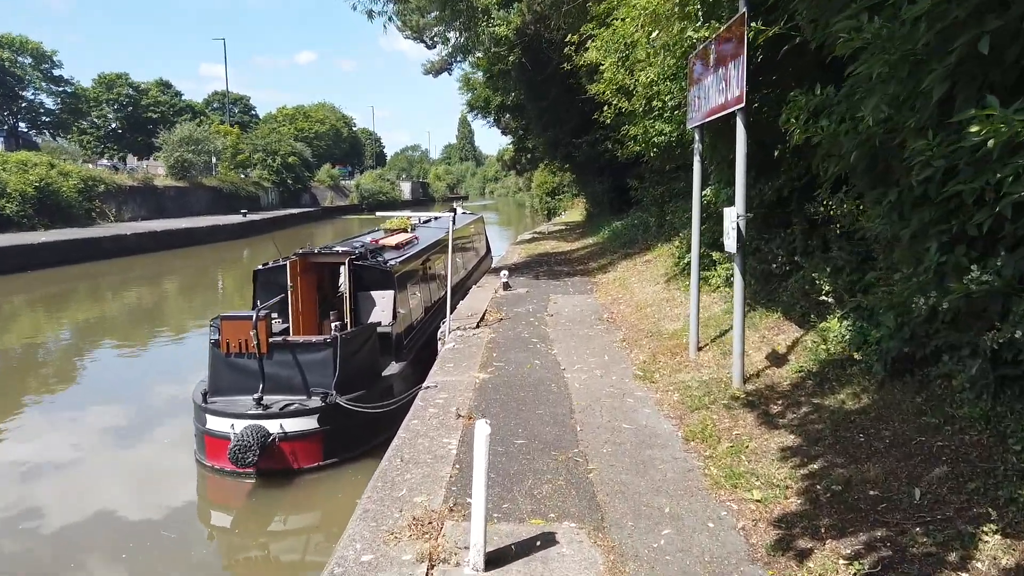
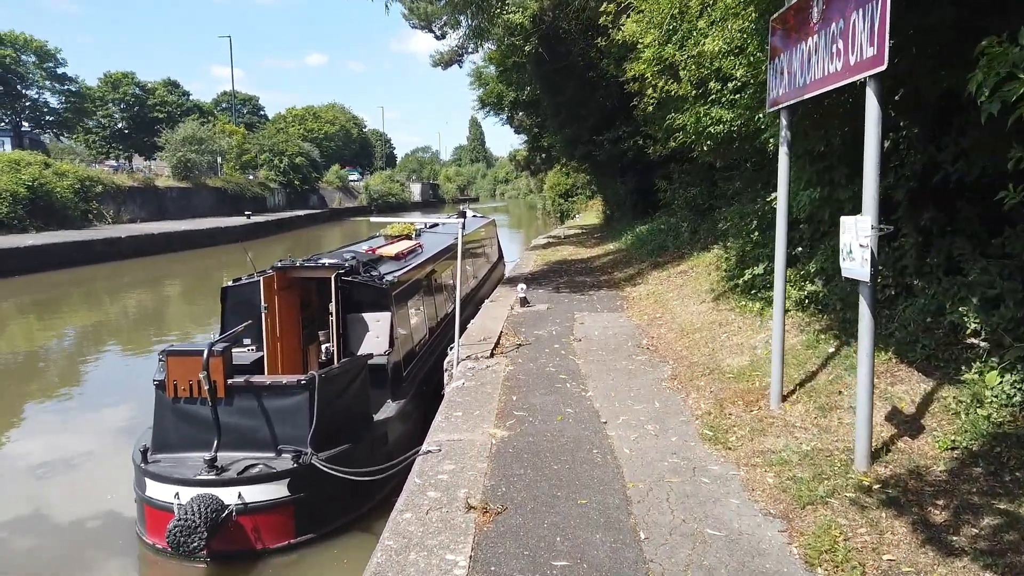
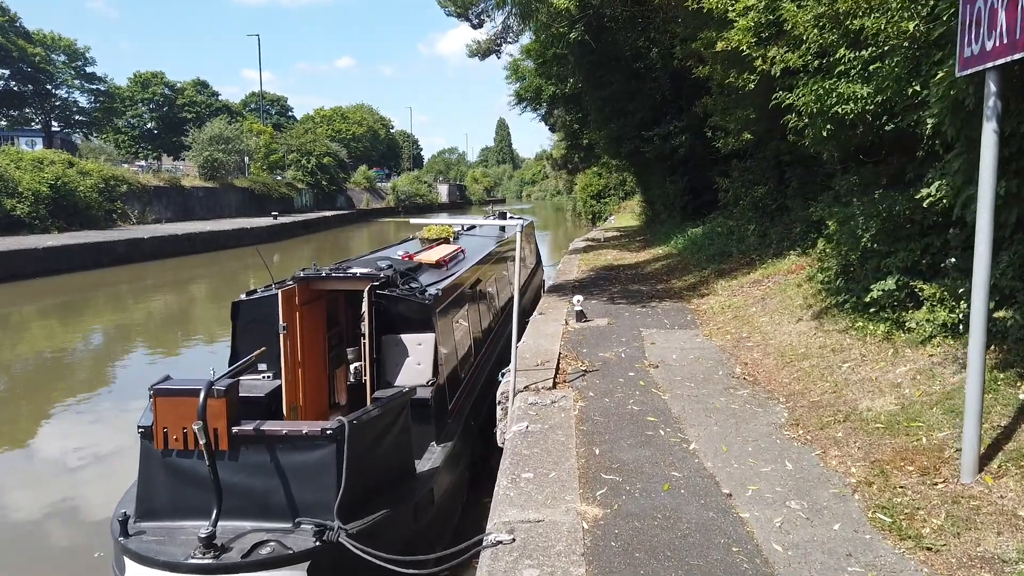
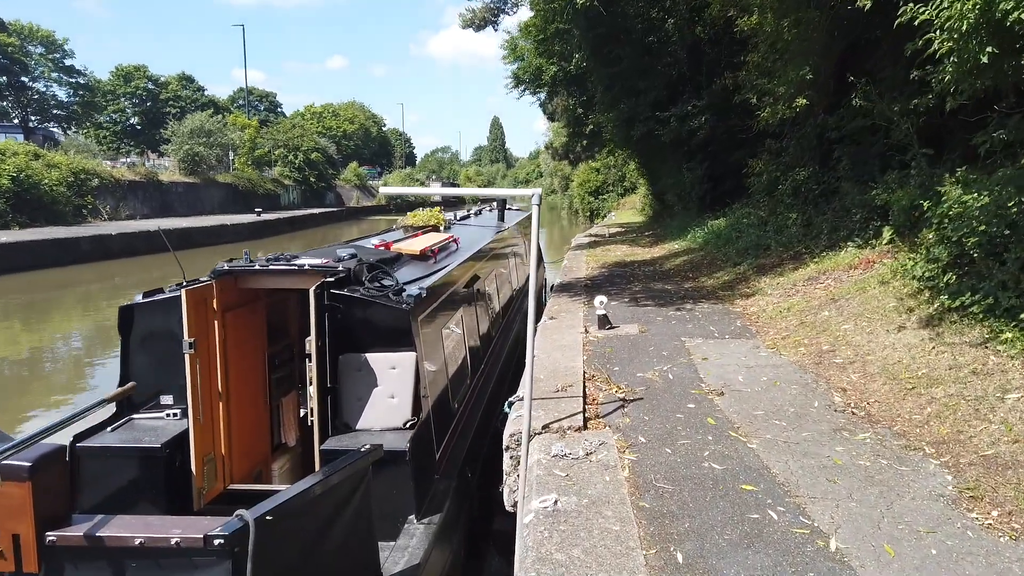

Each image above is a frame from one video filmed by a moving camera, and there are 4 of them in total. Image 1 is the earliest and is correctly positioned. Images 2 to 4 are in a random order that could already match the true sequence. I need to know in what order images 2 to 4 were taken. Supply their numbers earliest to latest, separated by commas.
2, 3, 4
